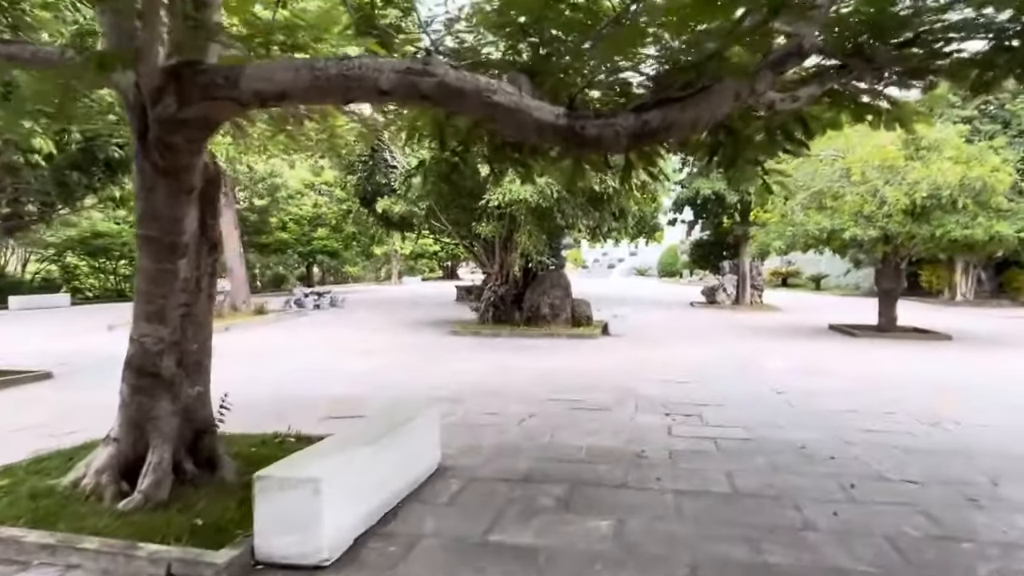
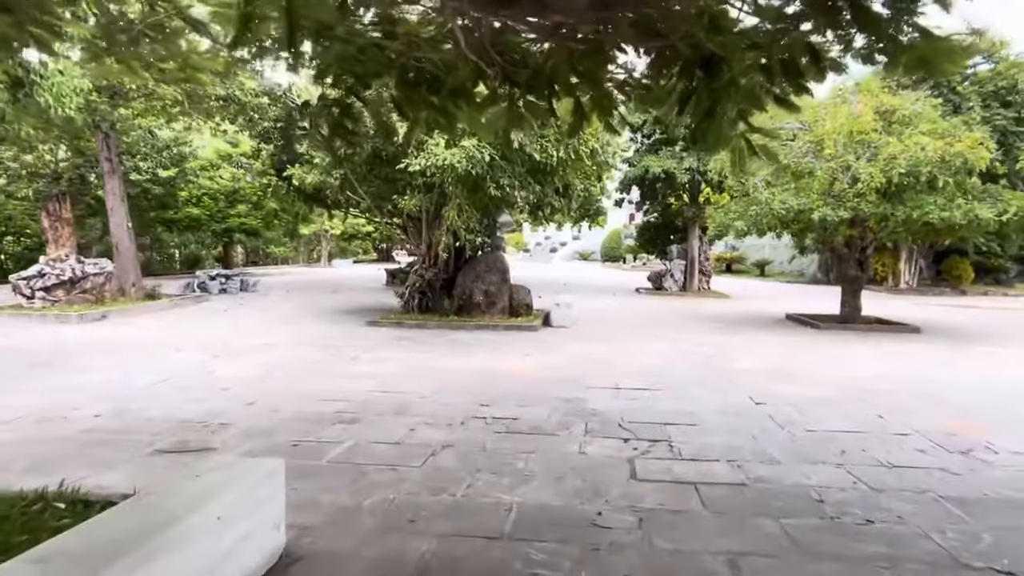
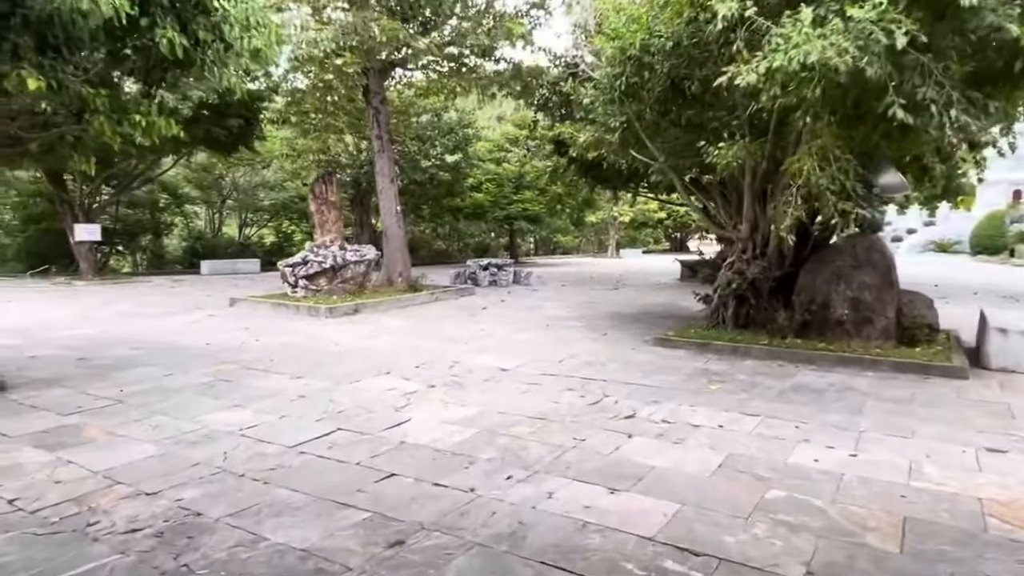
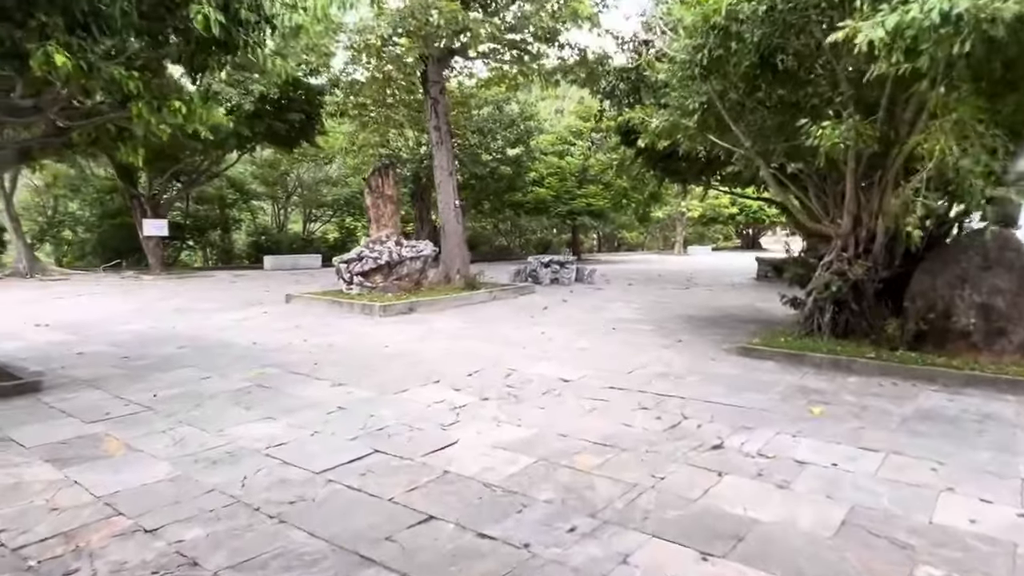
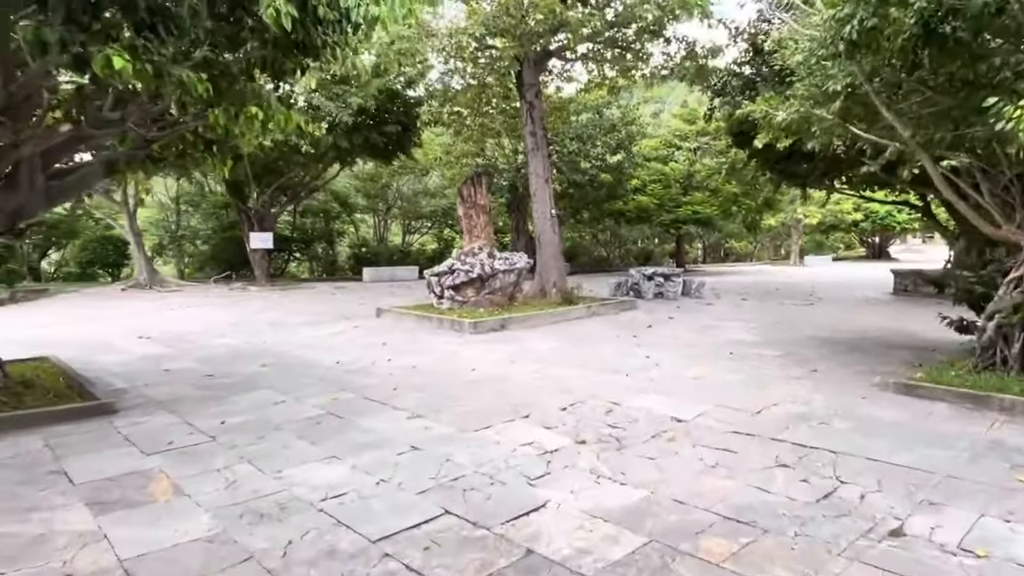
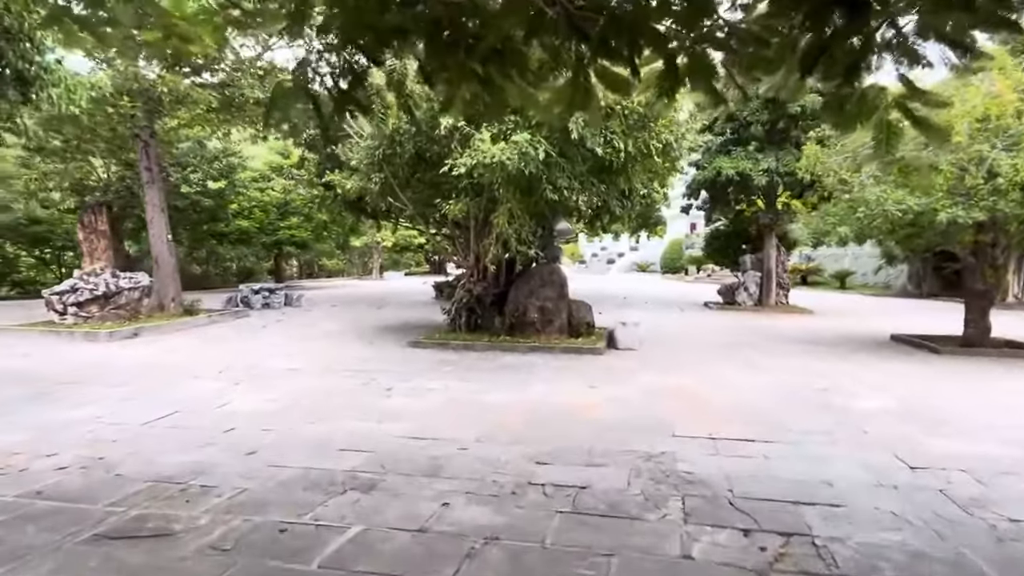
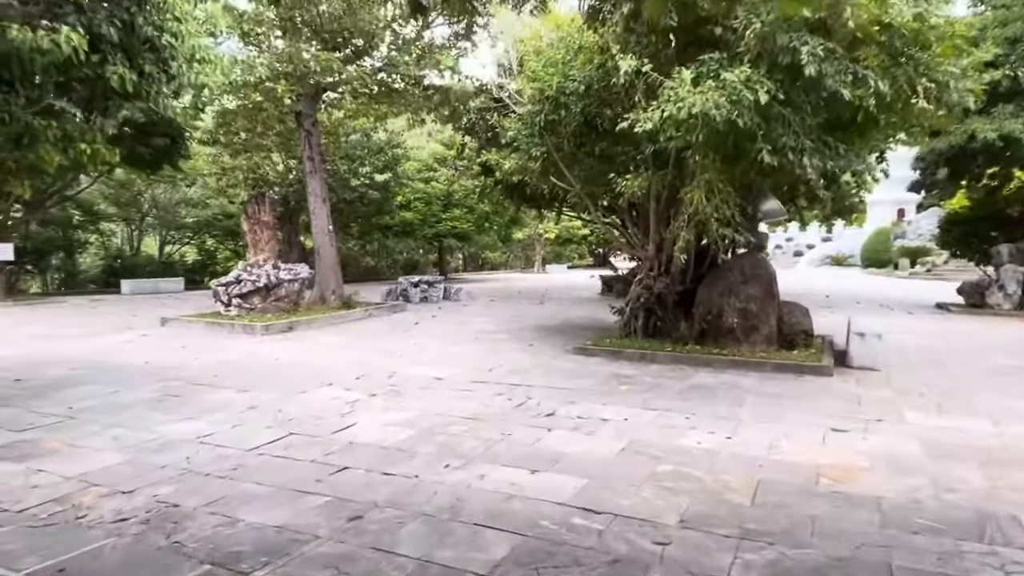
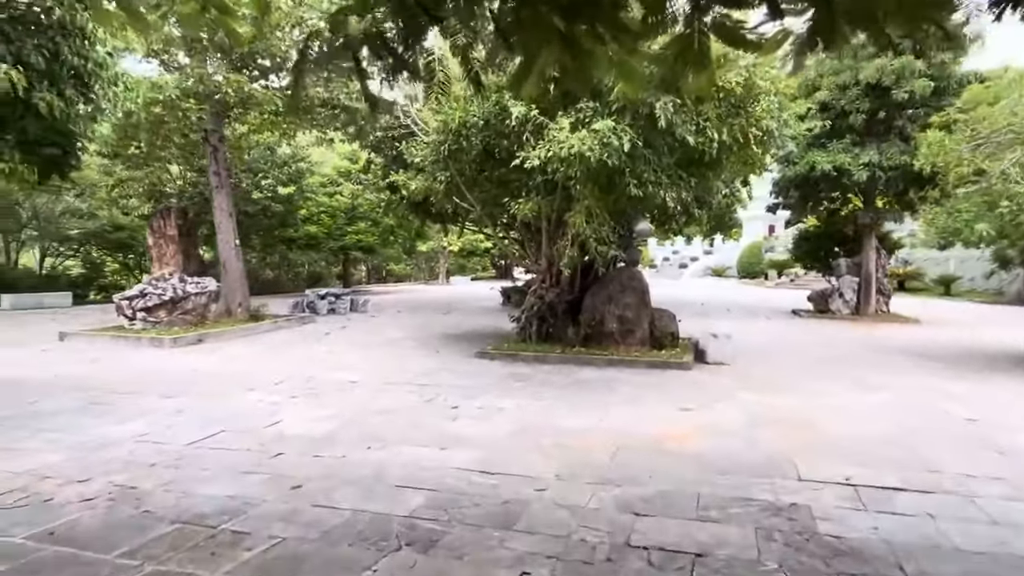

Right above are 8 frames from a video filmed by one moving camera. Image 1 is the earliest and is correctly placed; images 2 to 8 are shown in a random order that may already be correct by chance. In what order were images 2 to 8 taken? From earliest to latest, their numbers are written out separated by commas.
2, 6, 8, 7, 3, 4, 5
